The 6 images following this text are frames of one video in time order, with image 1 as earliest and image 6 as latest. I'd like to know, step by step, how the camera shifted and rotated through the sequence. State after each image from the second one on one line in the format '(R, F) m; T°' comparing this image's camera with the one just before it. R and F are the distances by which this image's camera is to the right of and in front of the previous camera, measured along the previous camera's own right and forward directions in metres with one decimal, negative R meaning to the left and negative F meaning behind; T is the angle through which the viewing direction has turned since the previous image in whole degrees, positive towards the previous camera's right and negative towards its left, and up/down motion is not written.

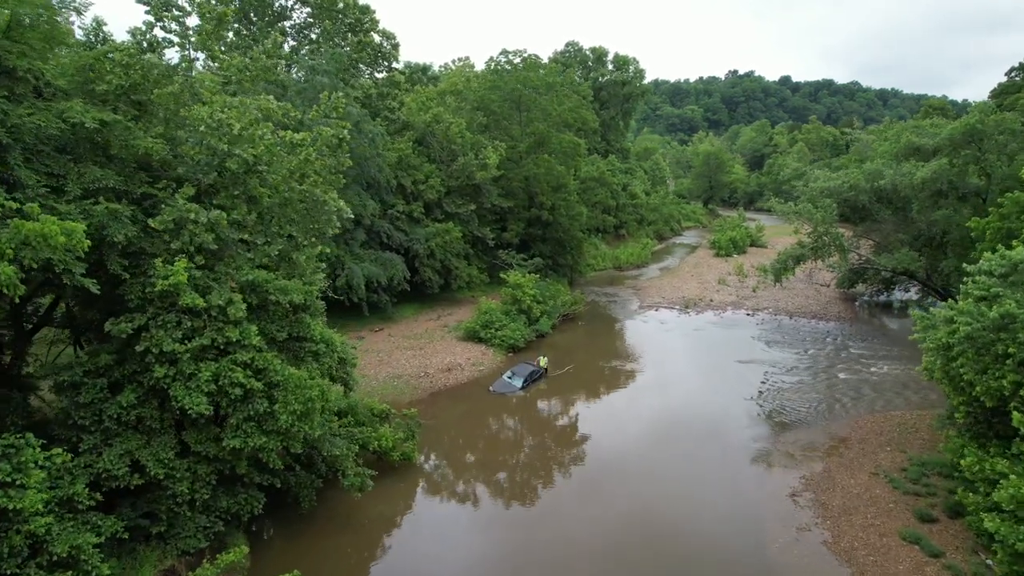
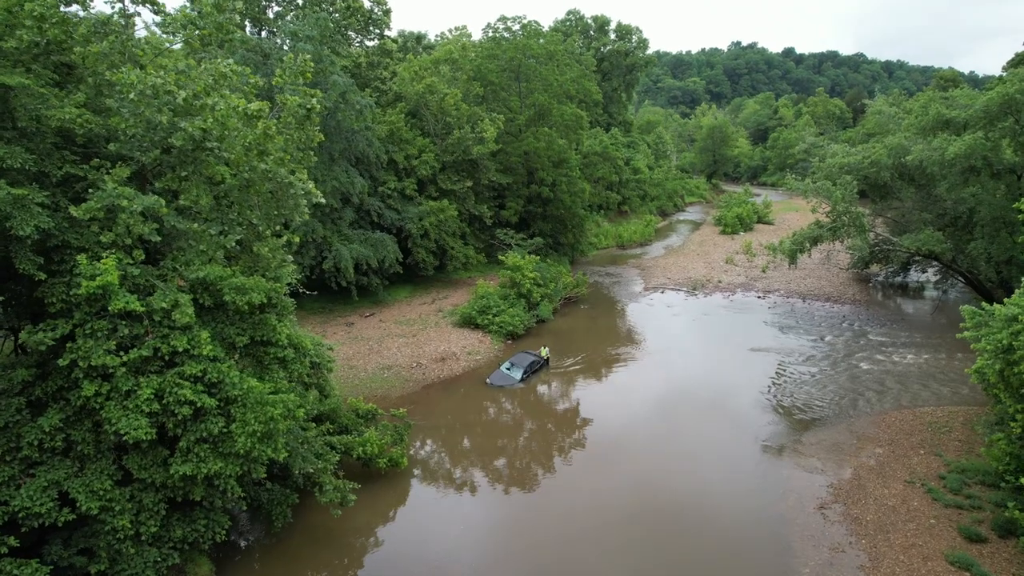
(0.0, +1.6) m; 0°
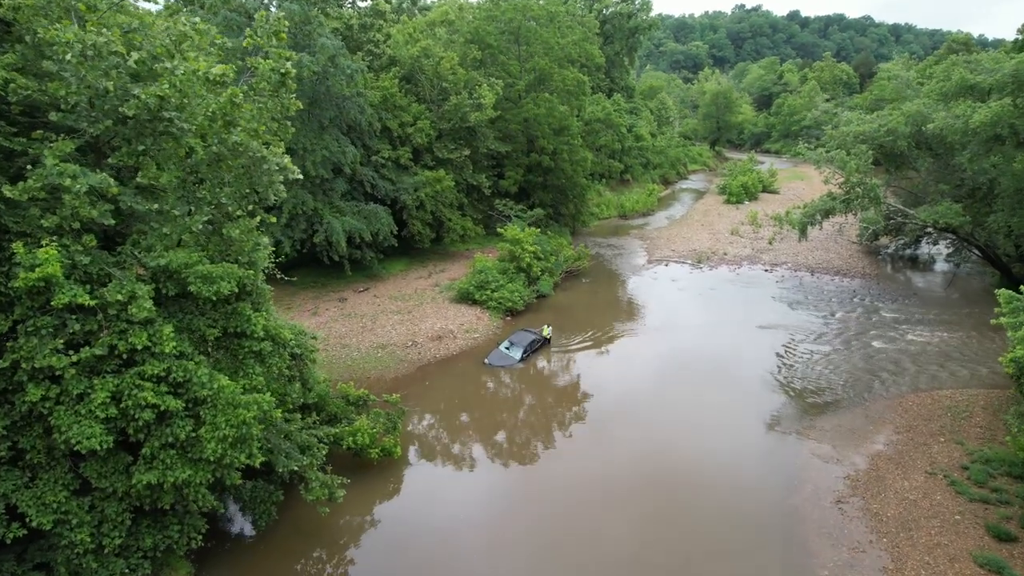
(0.0, +1.0) m; 0°
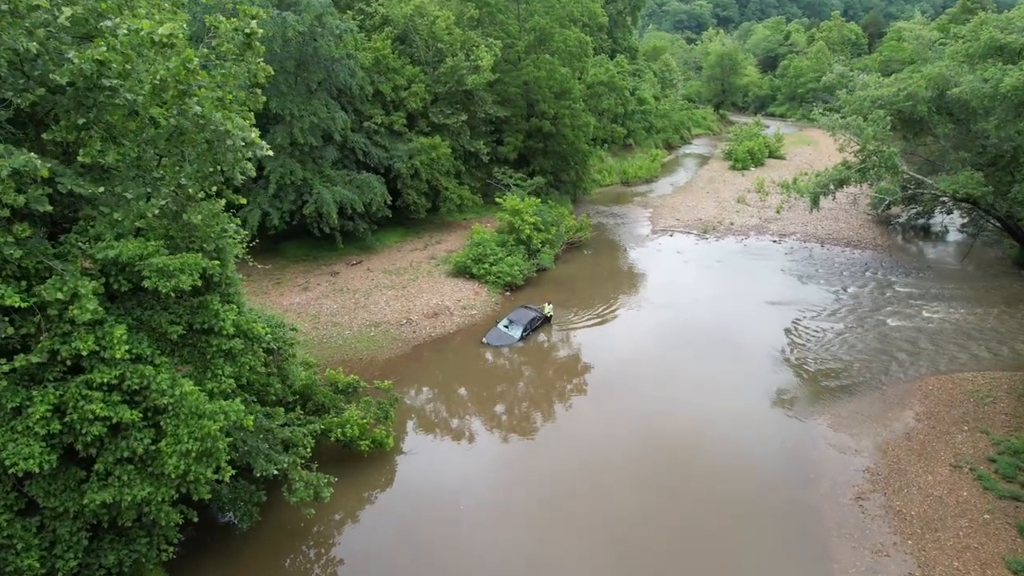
(0.0, +1.0) m; 0°
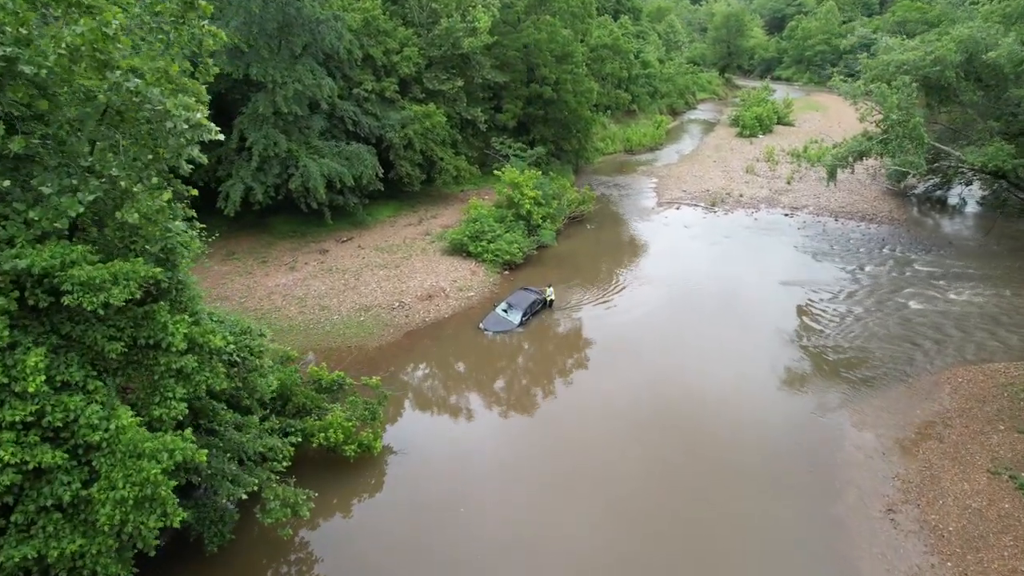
(0.0, +1.2) m; 0°
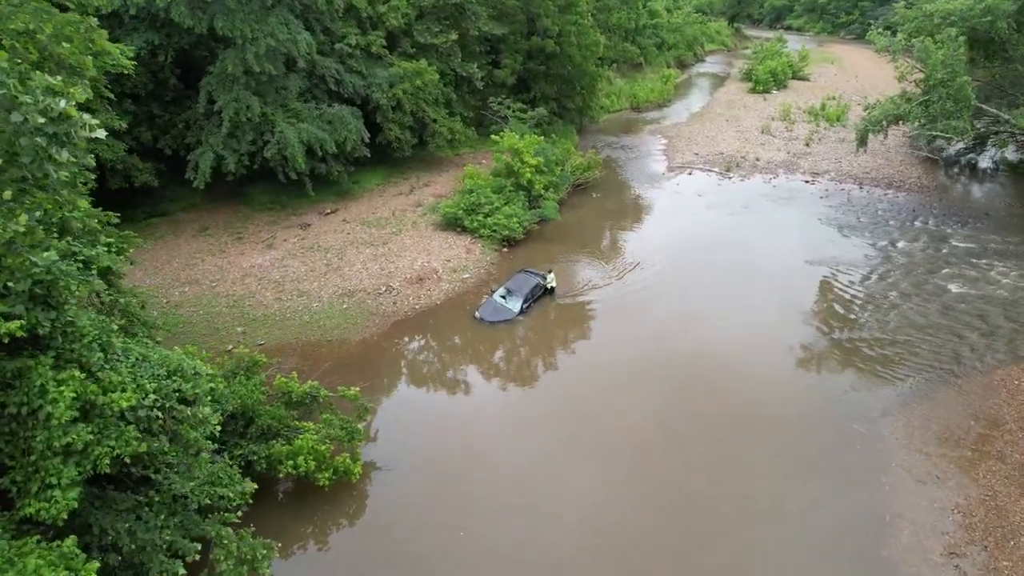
(0.0, +1.9) m; 0°
